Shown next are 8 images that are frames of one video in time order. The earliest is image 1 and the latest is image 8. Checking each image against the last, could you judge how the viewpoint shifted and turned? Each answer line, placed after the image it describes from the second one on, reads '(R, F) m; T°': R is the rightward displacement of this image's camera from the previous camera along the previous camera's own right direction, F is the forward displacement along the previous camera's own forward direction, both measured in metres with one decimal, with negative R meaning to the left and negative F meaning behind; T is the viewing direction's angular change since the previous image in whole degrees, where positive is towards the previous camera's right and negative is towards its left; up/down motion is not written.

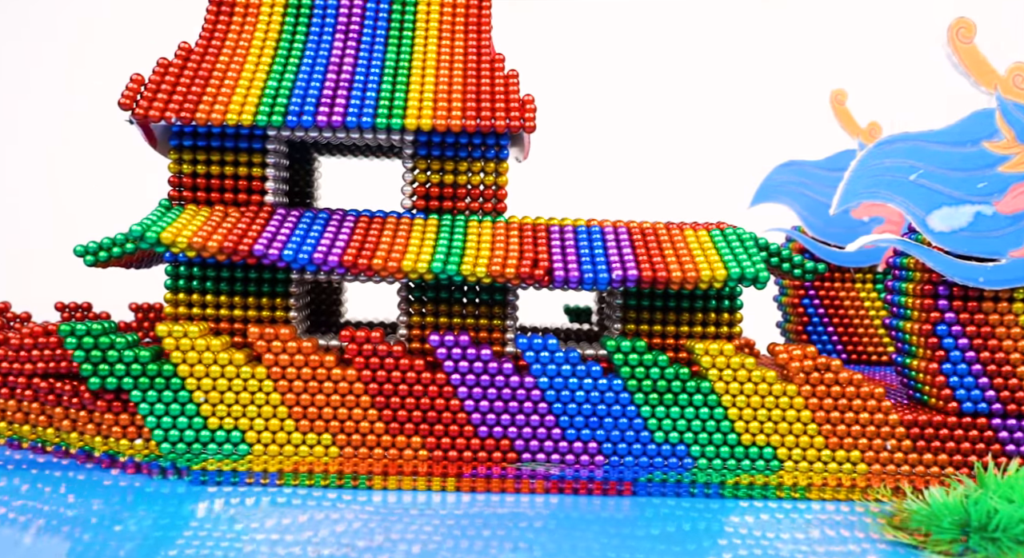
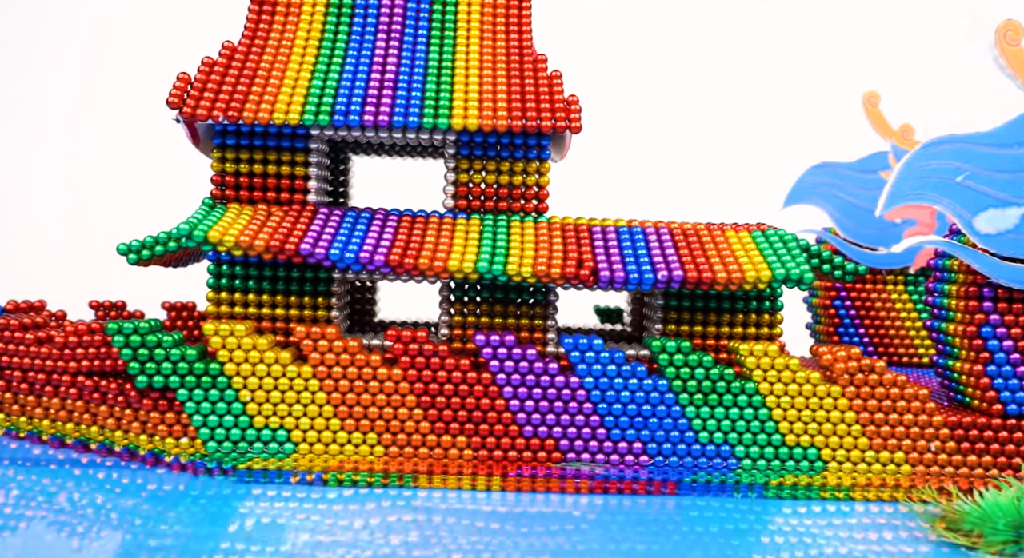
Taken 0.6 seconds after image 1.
(-0.2, 0.0) m; 0°
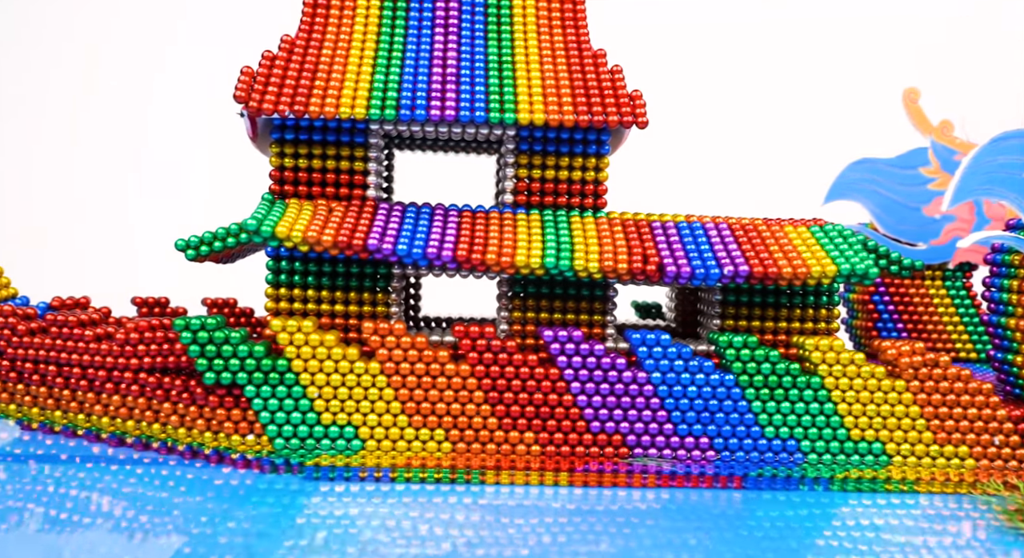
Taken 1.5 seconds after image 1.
(-0.4, 0.0) m; +1°
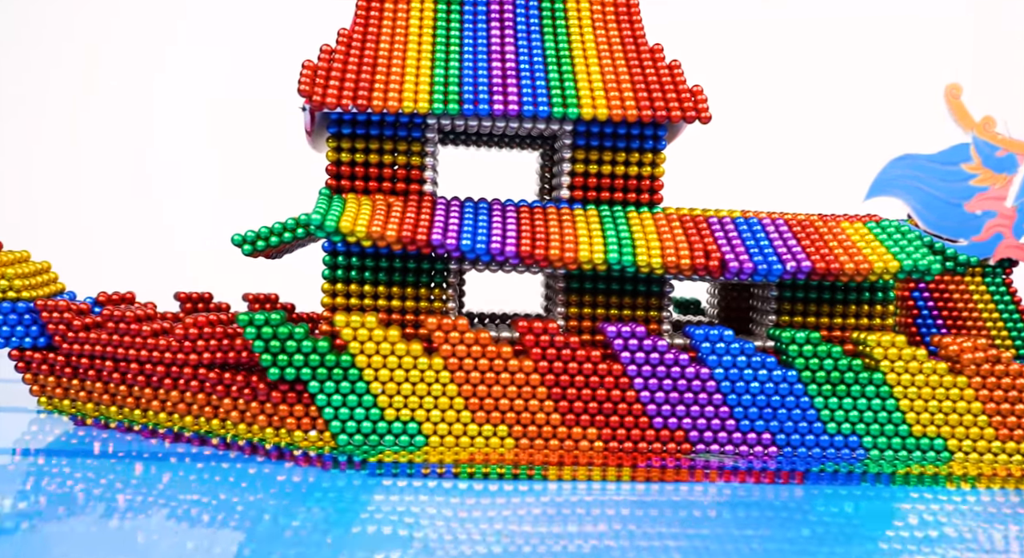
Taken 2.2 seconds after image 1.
(-0.3, 0.0) m; +1°
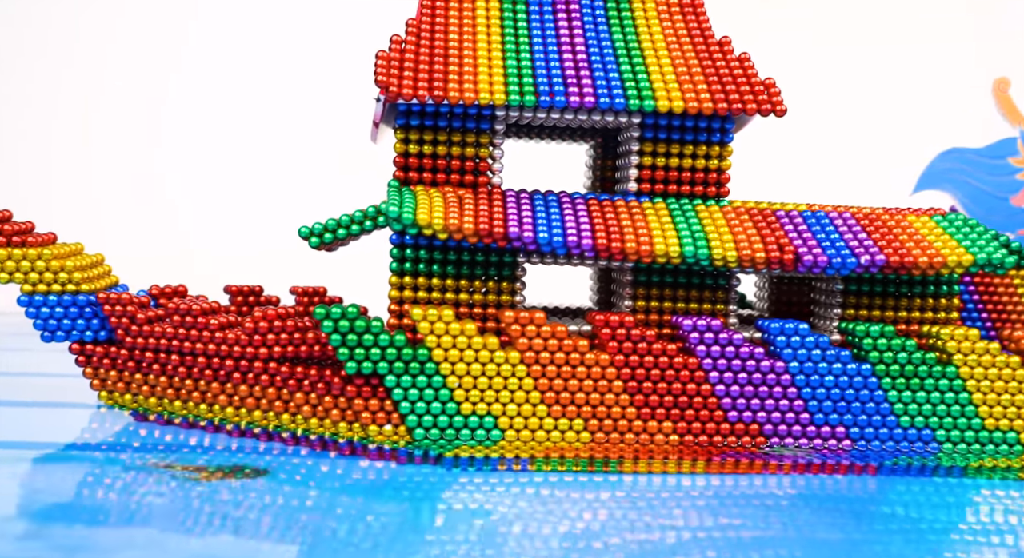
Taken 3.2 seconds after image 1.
(-0.5, 0.0) m; +1°
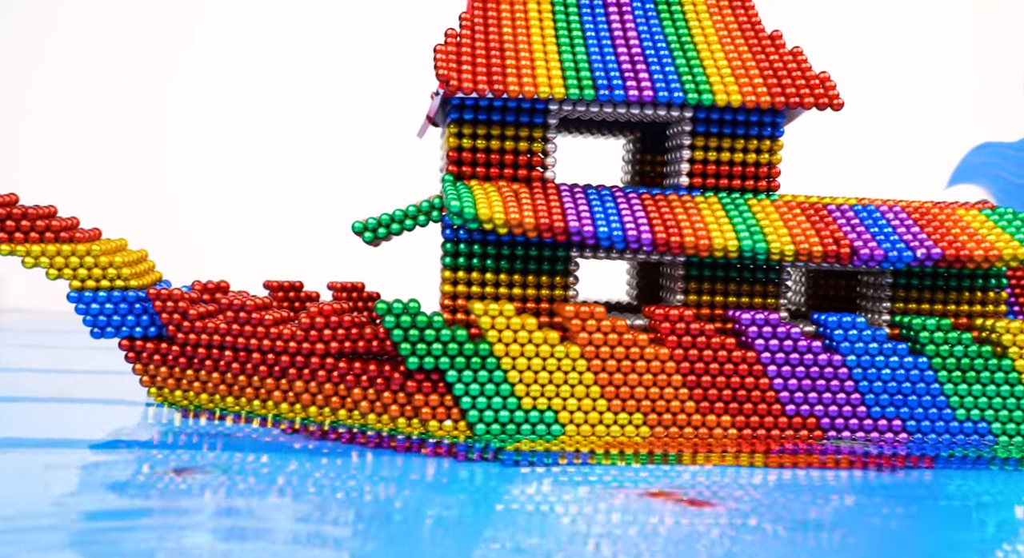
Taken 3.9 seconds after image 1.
(-0.4, 0.0) m; +1°
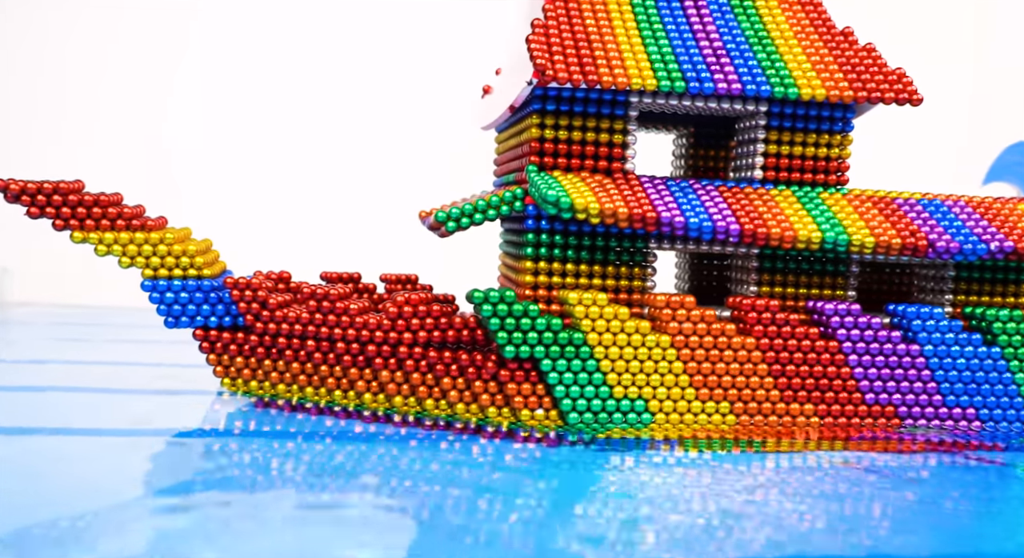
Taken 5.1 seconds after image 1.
(-0.7, 0.0) m; +3°
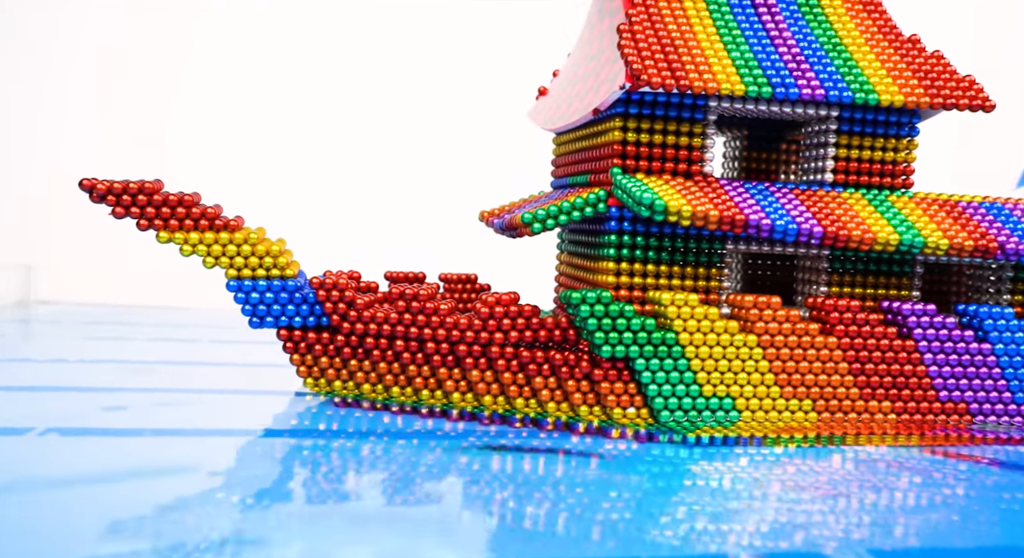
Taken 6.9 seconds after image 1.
(-0.6, -0.1) m; +2°
